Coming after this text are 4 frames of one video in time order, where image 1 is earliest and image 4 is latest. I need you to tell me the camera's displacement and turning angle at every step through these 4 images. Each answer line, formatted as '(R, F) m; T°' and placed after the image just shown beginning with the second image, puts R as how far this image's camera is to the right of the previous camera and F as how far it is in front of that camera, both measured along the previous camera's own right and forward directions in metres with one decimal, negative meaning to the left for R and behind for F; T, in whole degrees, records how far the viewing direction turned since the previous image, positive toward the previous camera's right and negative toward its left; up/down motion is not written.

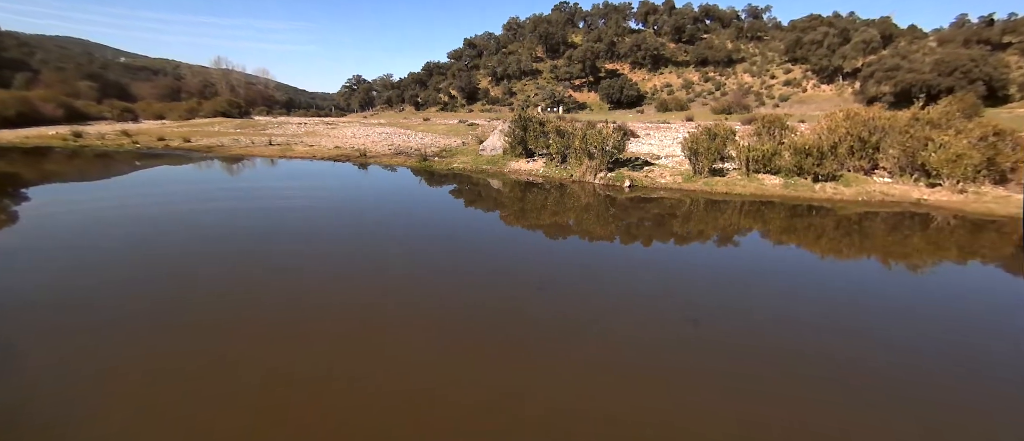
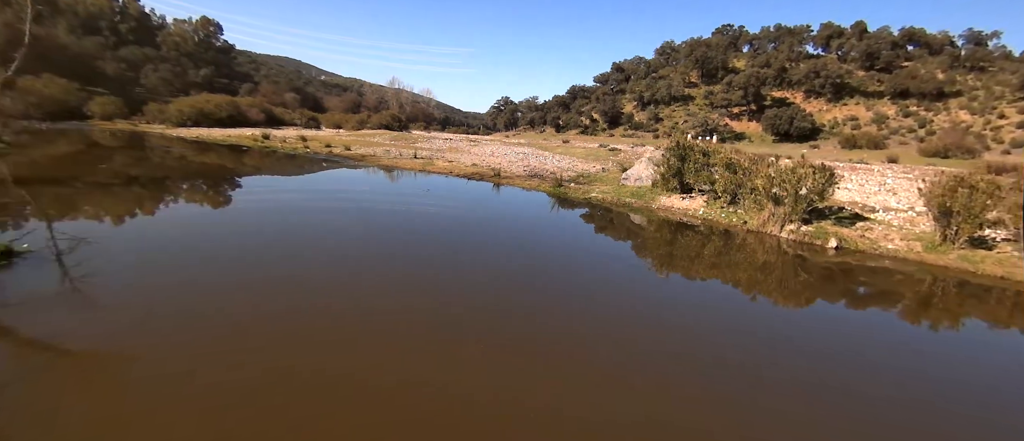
(-0.6, +2.6) m; -20°
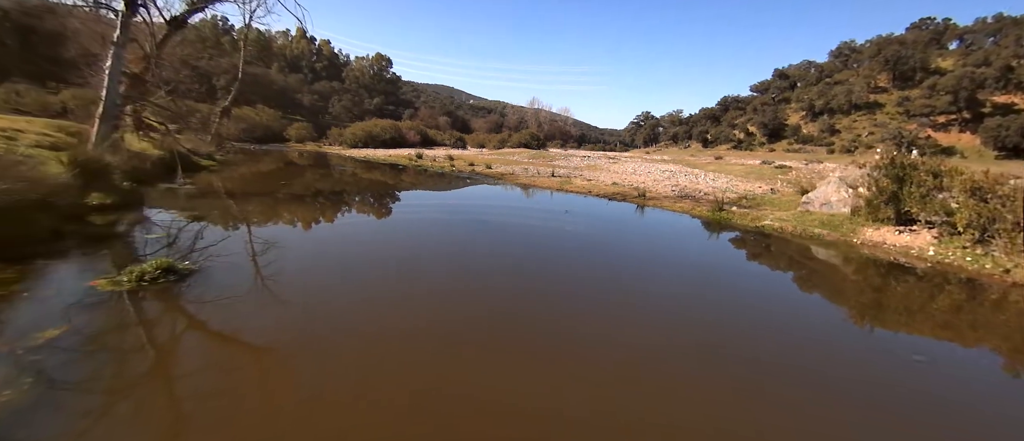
(-0.2, +0.7) m; -20°
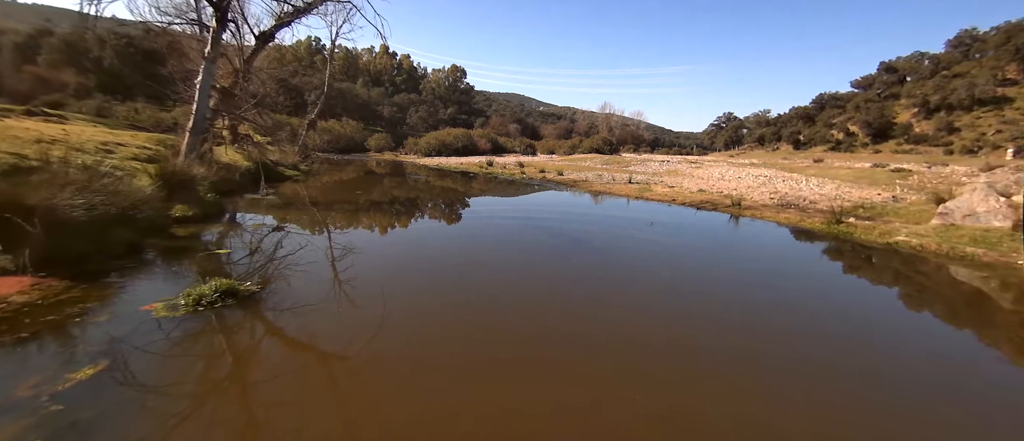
(-0.1, +0.2) m; -10°
